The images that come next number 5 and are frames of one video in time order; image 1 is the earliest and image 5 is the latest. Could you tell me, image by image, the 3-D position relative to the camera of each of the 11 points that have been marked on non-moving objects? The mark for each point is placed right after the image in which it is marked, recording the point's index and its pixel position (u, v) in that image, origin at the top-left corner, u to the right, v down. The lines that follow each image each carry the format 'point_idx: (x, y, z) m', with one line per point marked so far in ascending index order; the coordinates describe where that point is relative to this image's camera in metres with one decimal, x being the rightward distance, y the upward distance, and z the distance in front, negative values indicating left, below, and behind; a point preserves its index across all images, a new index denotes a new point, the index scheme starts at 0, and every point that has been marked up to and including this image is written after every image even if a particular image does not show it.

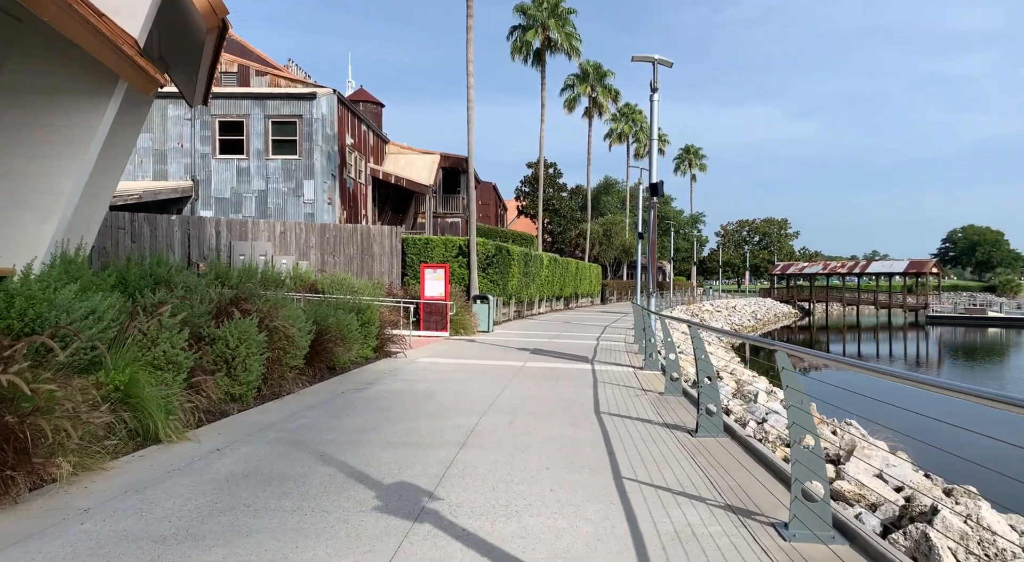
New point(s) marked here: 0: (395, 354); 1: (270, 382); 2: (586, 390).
0: (-2.2, -1.4, +14.4) m
1: (-3.0, -1.3, +9.4) m
2: (+1.1, -1.6, +10.7) m
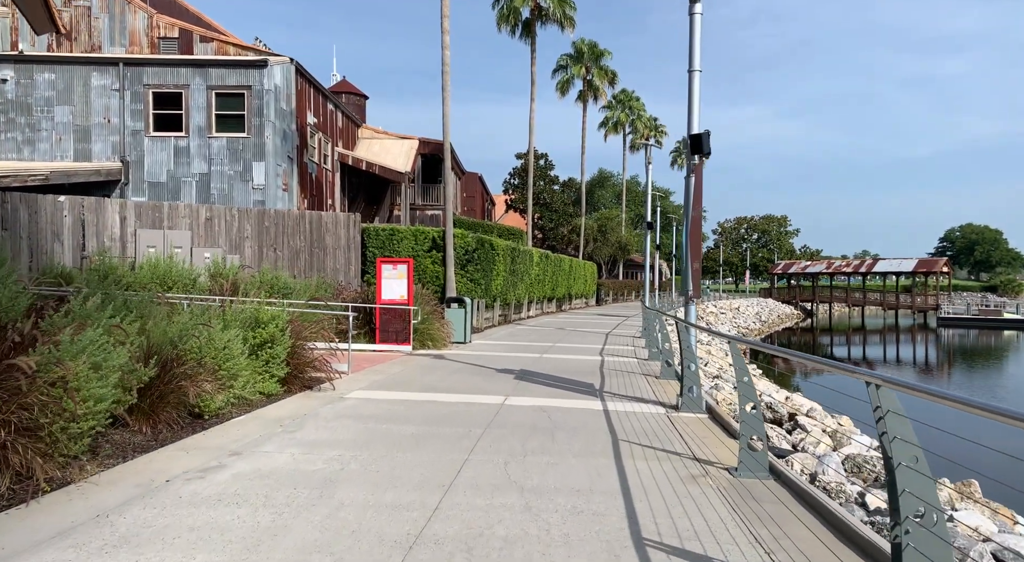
0: (-2.5, -1.4, +10.0) m
1: (-3.3, -1.3, +5.0) m
2: (+0.8, -1.6, +6.4) m
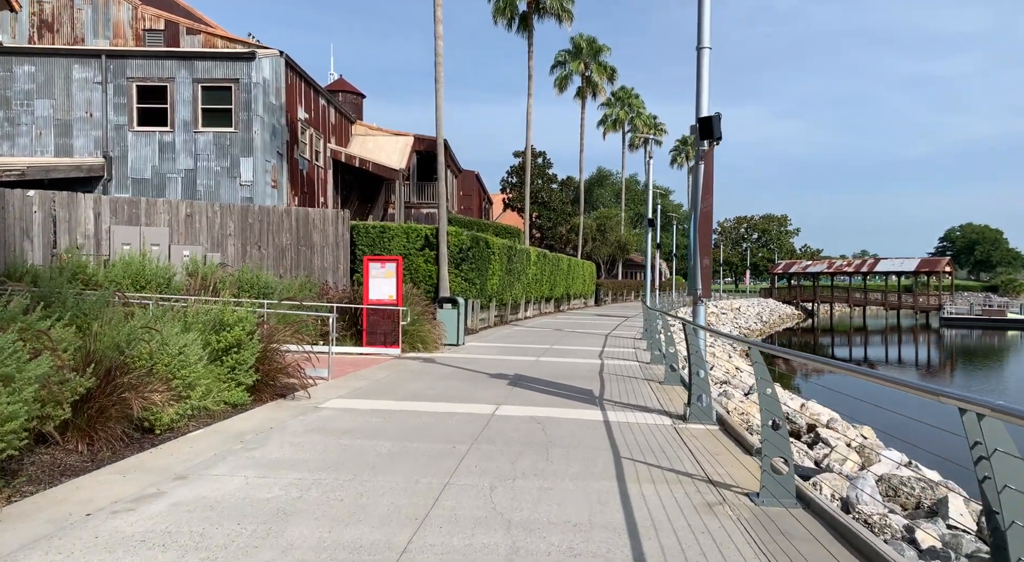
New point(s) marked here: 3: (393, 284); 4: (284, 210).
0: (-2.6, -1.4, +9.1) m
1: (-3.4, -1.2, +4.2) m
2: (+0.7, -1.5, +5.5) m
3: (-2.4, -0.1, +15.0) m
4: (-5.7, +1.8, +18.9) m
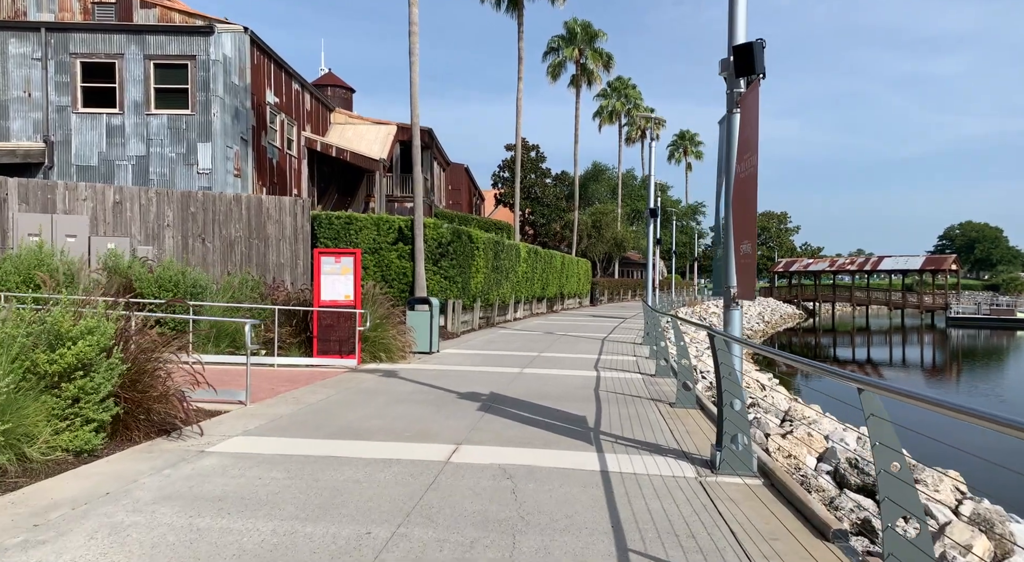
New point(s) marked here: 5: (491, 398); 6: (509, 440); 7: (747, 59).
0: (-3.0, -1.3, +6.7) m
1: (-3.7, -1.2, +1.7) m
2: (+0.4, -1.5, +3.1) m
3: (-2.7, 0.0, +12.6) m
4: (-6.1, +1.8, +16.5) m
5: (-0.3, -1.5, +9.8) m
6: (0.0, -1.5, +7.2) m
7: (+1.9, +1.8, +6.0) m
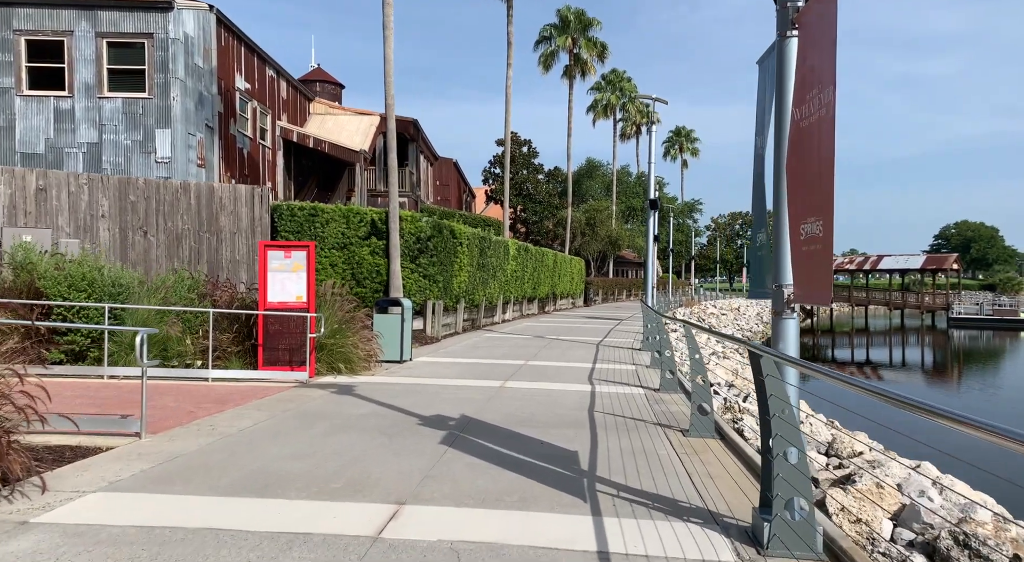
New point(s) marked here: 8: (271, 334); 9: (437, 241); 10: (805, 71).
0: (-3.2, -1.3, +4.8) m
1: (-3.9, -1.2, -0.2) m
2: (+0.2, -1.5, +1.2) m
3: (-3.0, 0.0, +10.7) m
4: (-6.4, +1.8, +14.5) m
5: (-0.5, -1.5, +7.9) m
6: (-0.3, -1.5, +5.3) m
7: (+1.6, +1.8, +4.2) m
8: (-3.4, -0.7, +10.7) m
9: (-1.8, +1.0, +18.6) m
10: (+1.6, +1.1, +4.2) m
